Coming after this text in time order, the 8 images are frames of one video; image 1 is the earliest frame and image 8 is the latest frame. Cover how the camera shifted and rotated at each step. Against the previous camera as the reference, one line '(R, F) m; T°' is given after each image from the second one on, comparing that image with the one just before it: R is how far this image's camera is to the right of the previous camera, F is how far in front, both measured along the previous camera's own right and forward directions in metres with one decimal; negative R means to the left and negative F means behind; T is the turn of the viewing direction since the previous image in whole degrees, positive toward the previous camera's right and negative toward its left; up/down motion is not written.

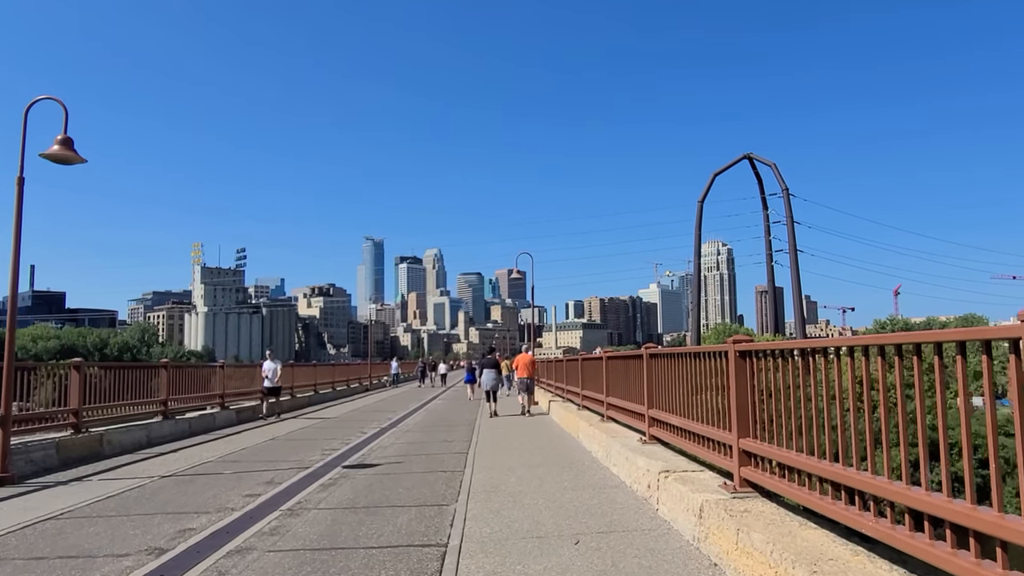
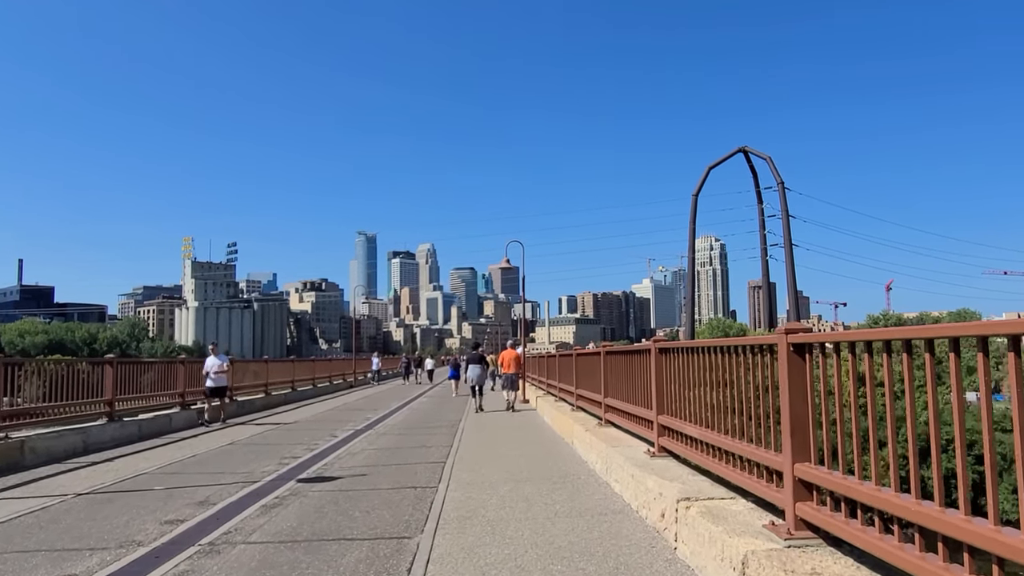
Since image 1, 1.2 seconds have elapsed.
(+0.1, +1.6) m; +1°
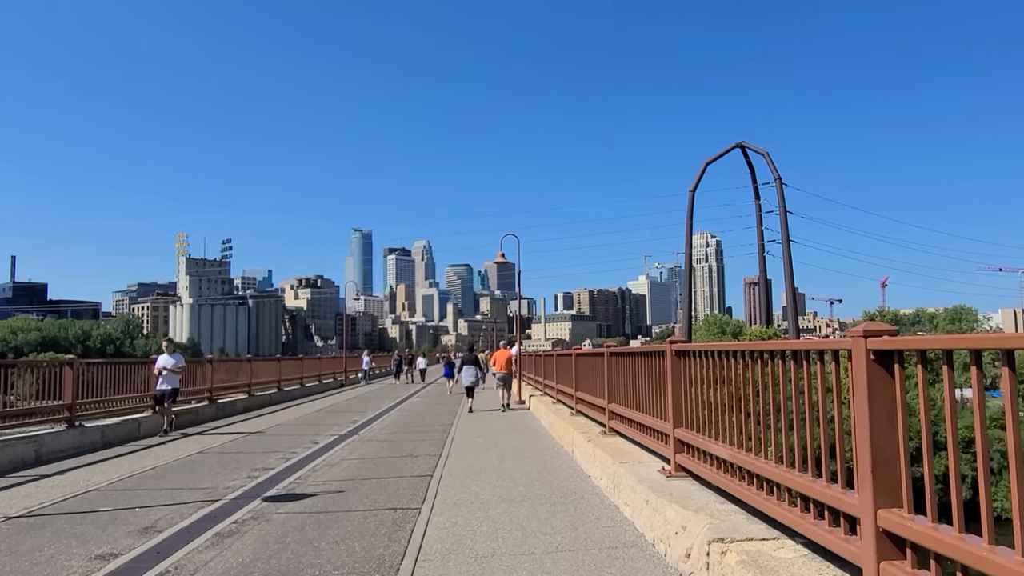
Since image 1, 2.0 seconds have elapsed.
(0.0, +1.1) m; 0°
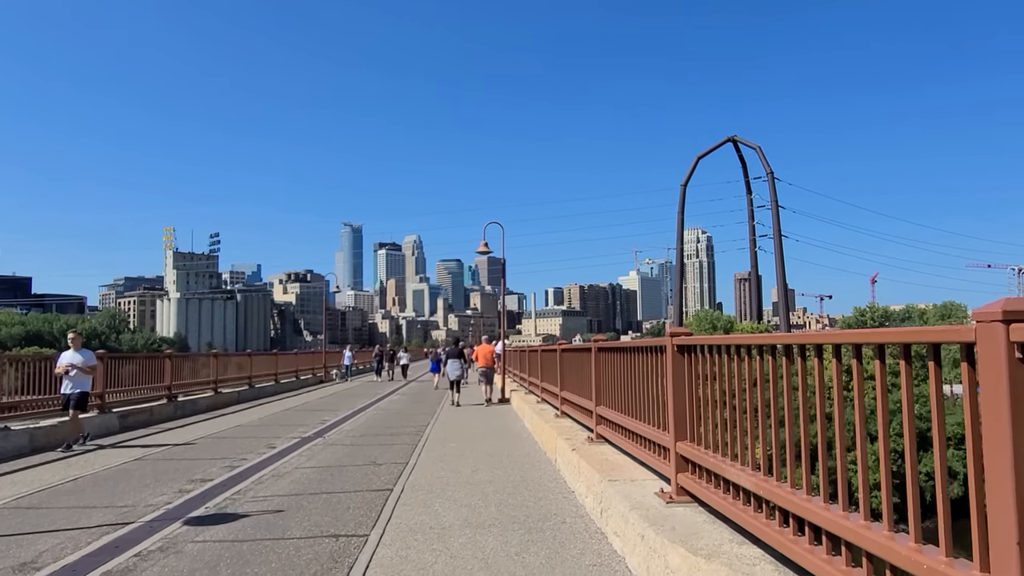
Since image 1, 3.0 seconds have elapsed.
(+0.2, +1.3) m; +1°
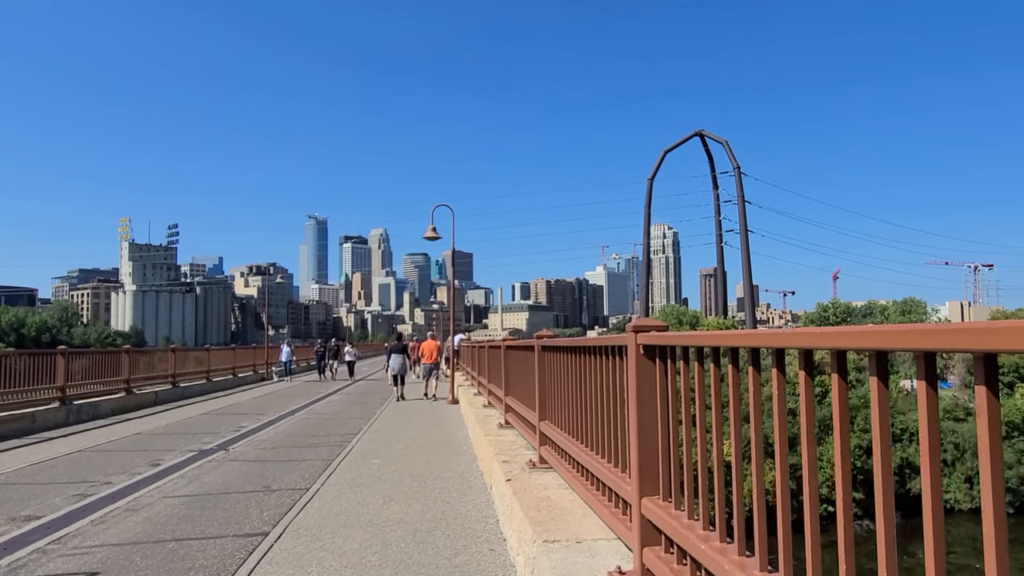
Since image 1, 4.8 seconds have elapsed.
(+0.5, +2.0) m; +3°
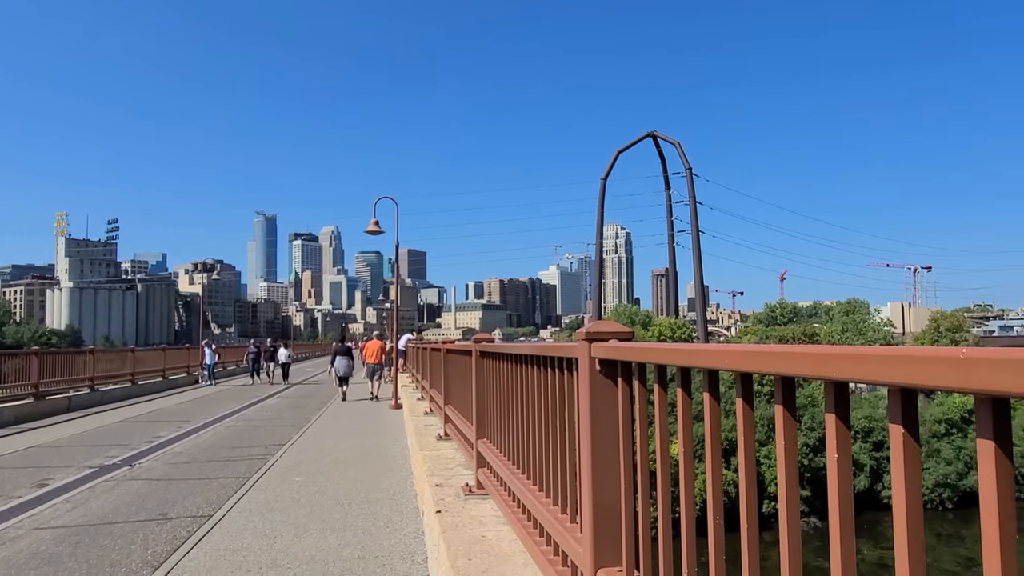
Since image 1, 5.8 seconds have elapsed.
(+0.2, +1.0) m; +4°
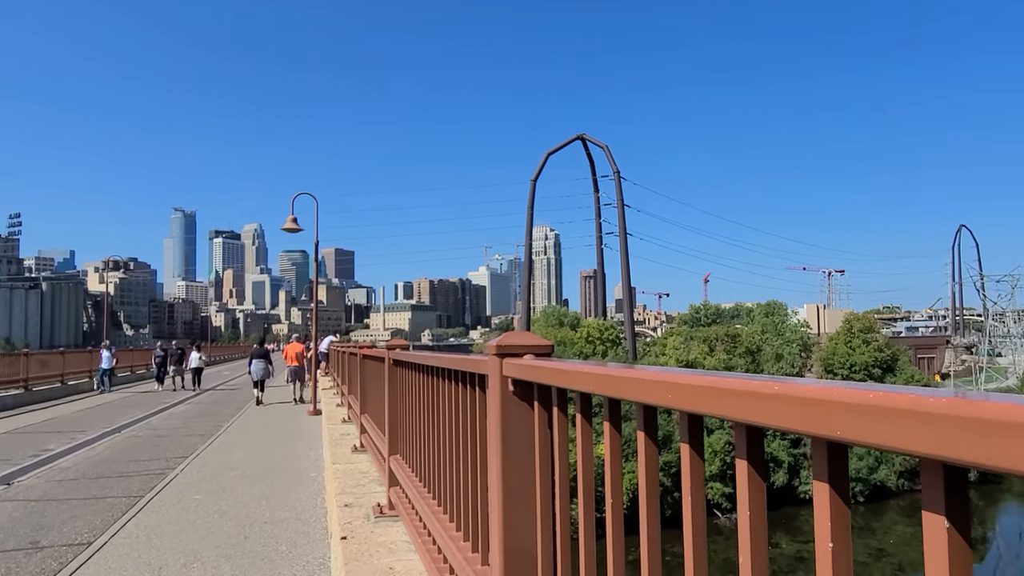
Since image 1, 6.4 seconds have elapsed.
(+0.1, +0.4) m; +6°
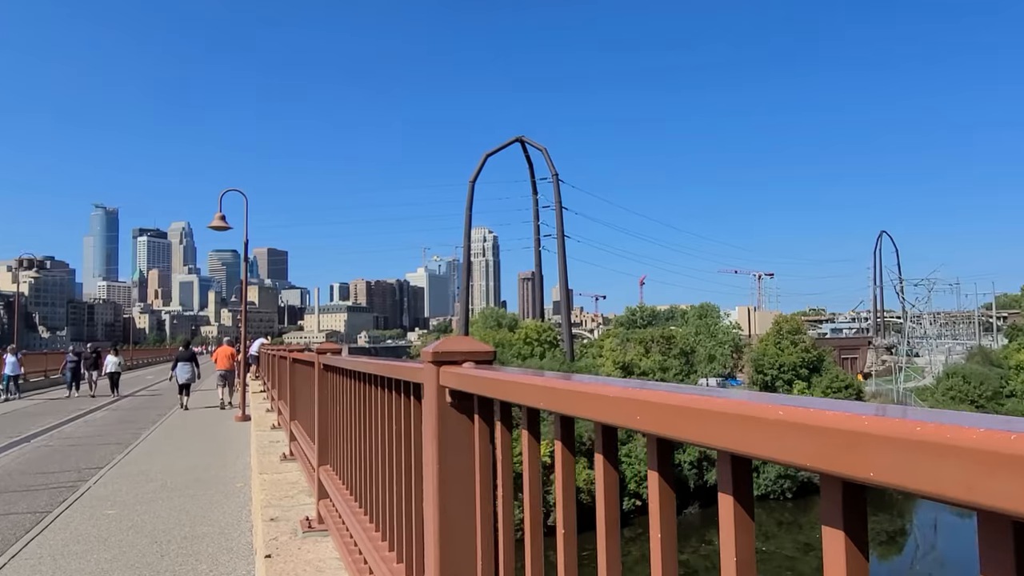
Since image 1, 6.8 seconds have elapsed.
(0.0, +0.2) m; +5°
